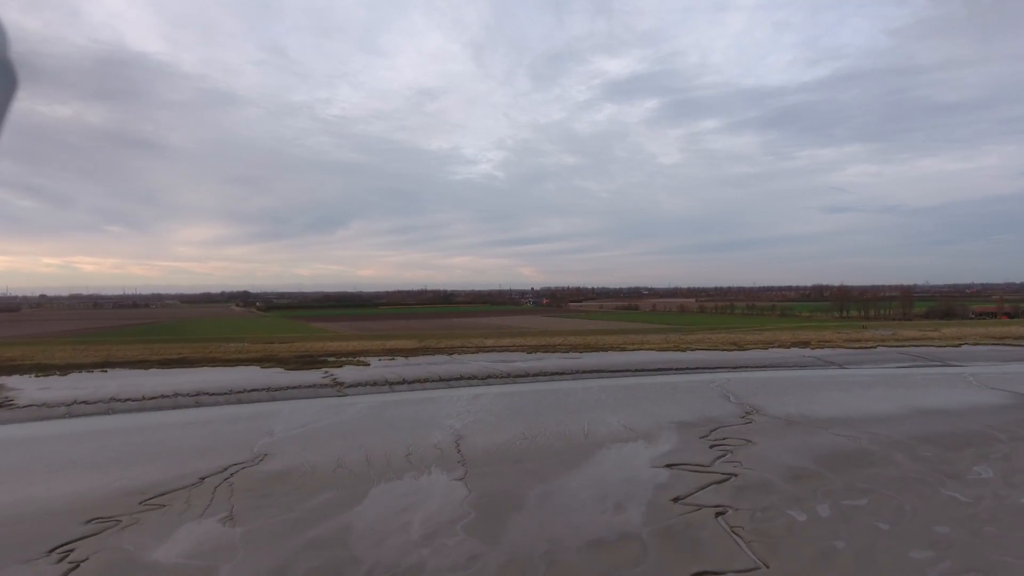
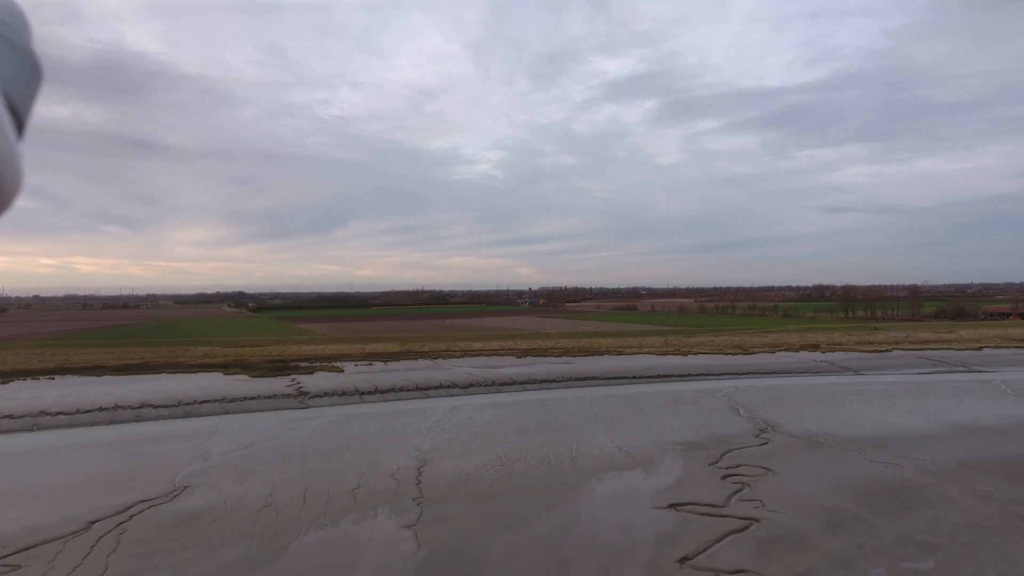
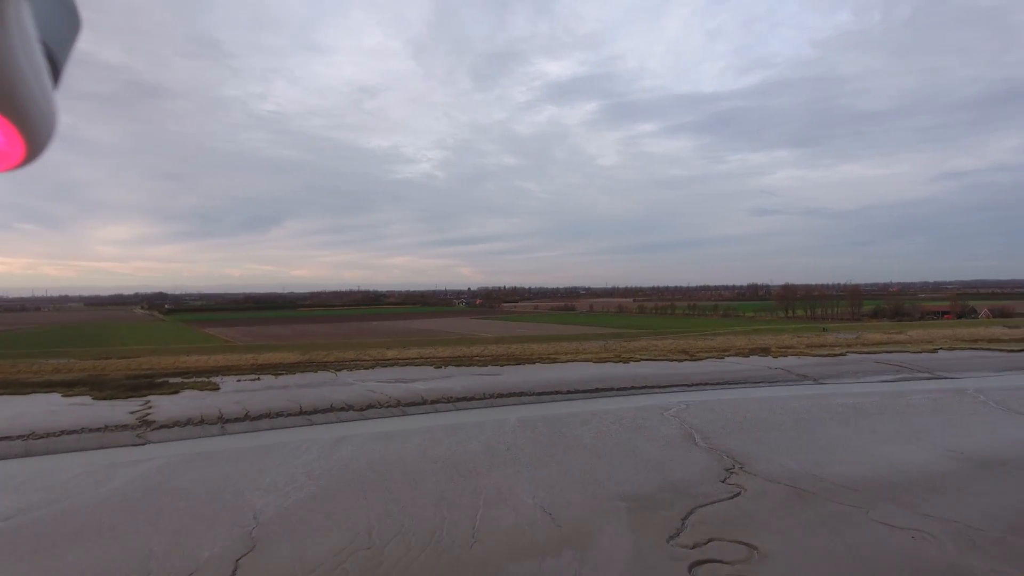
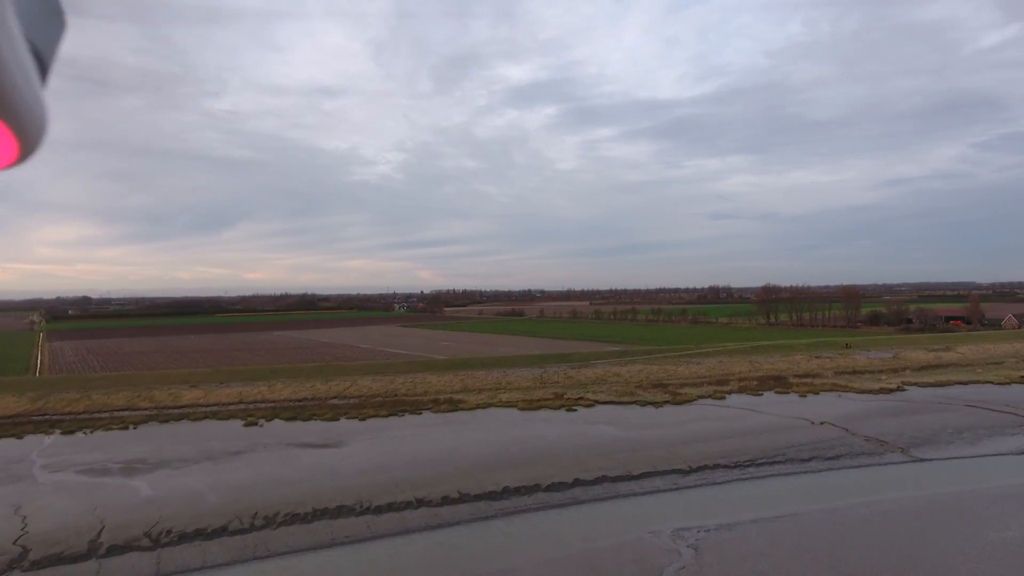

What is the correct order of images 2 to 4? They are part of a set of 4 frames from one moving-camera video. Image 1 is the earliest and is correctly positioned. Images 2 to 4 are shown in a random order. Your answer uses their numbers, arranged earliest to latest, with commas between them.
2, 3, 4
